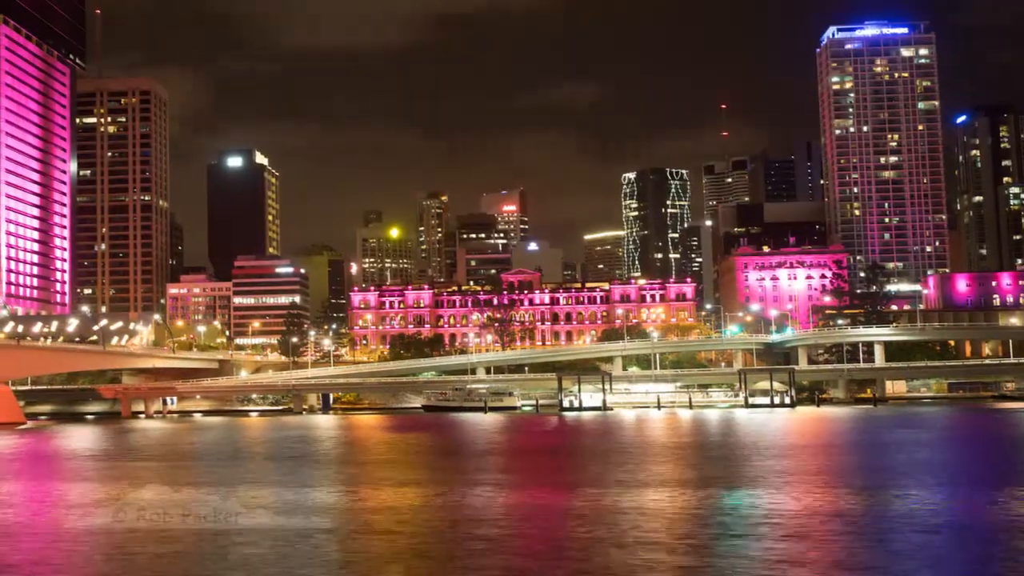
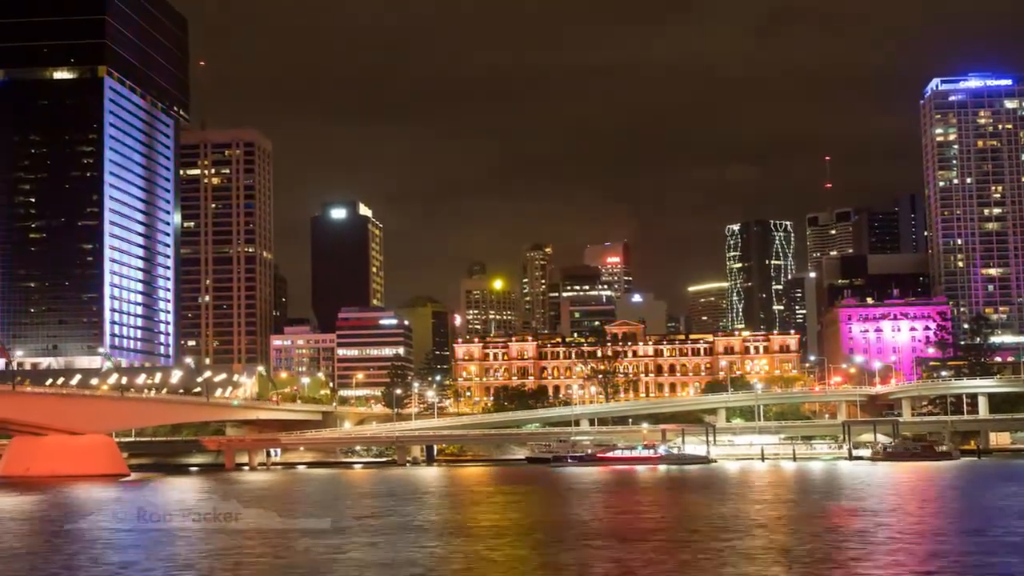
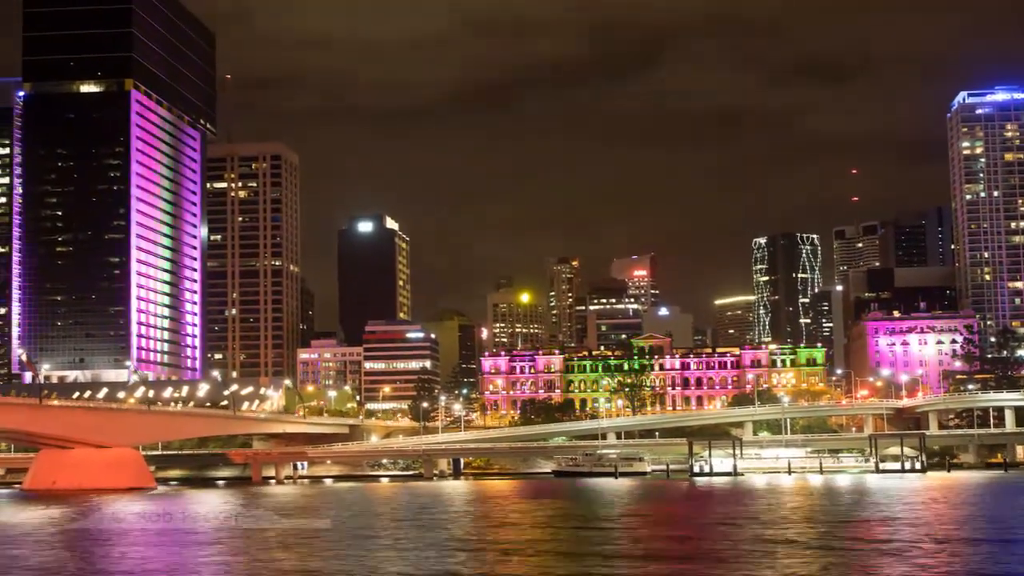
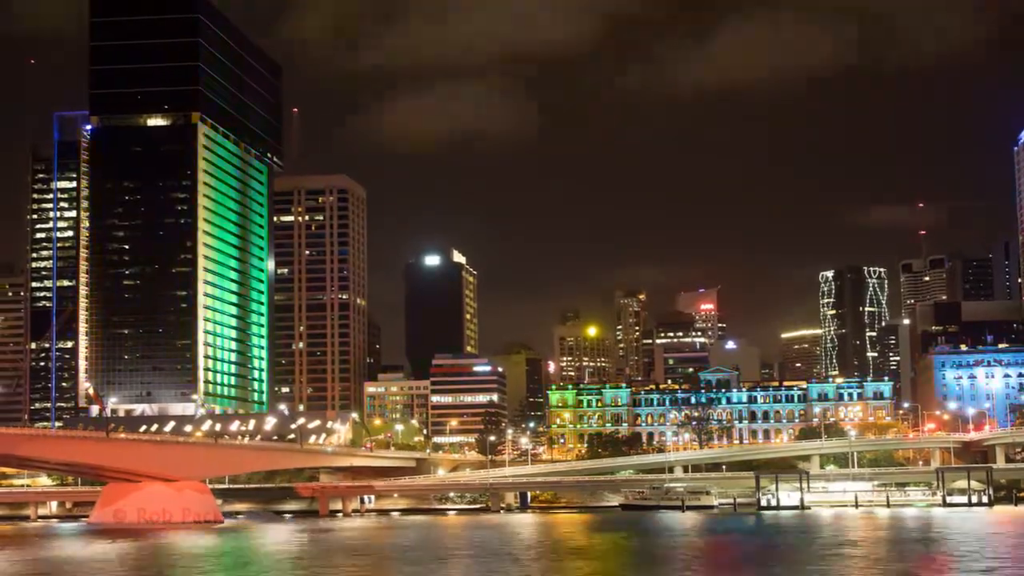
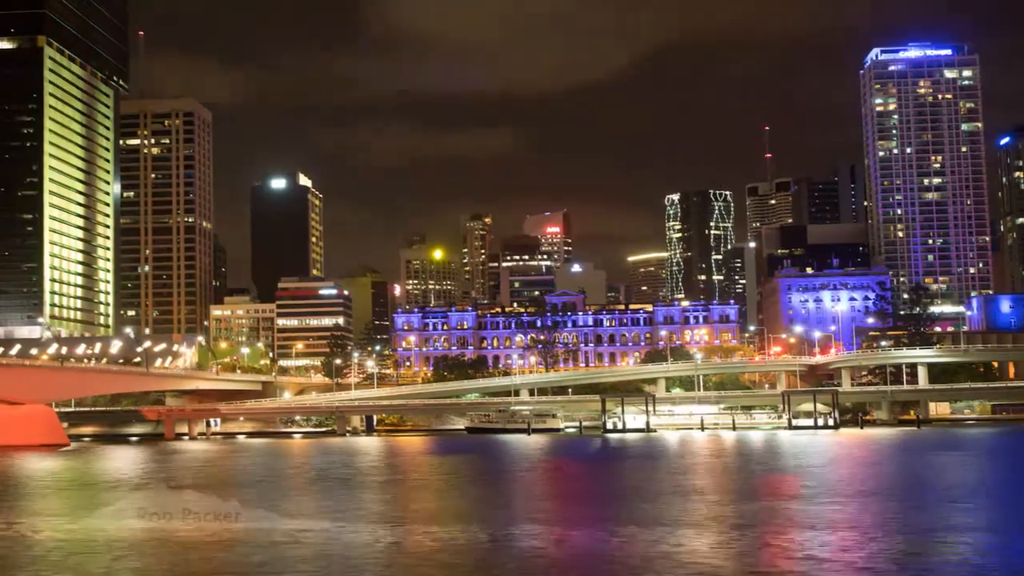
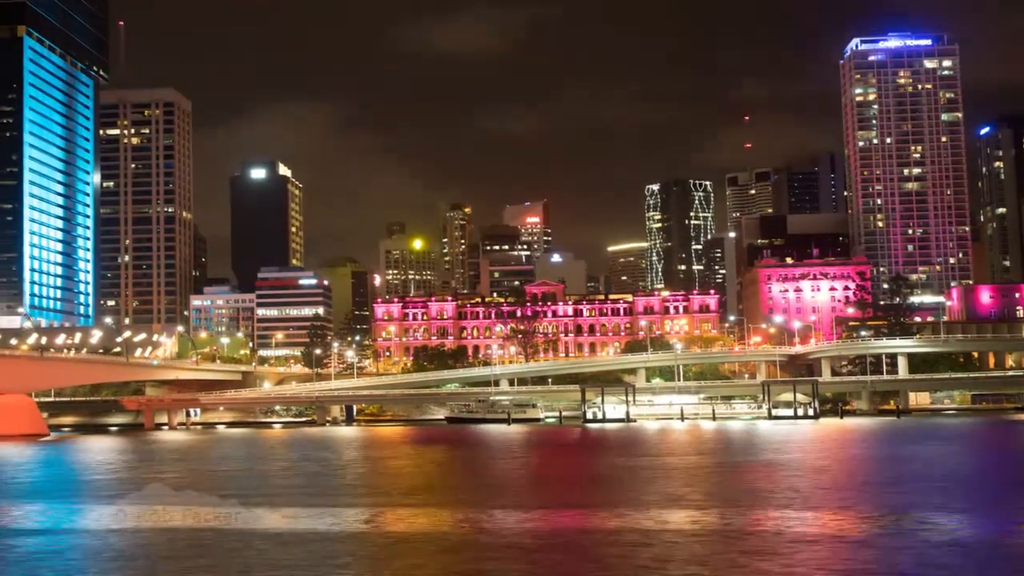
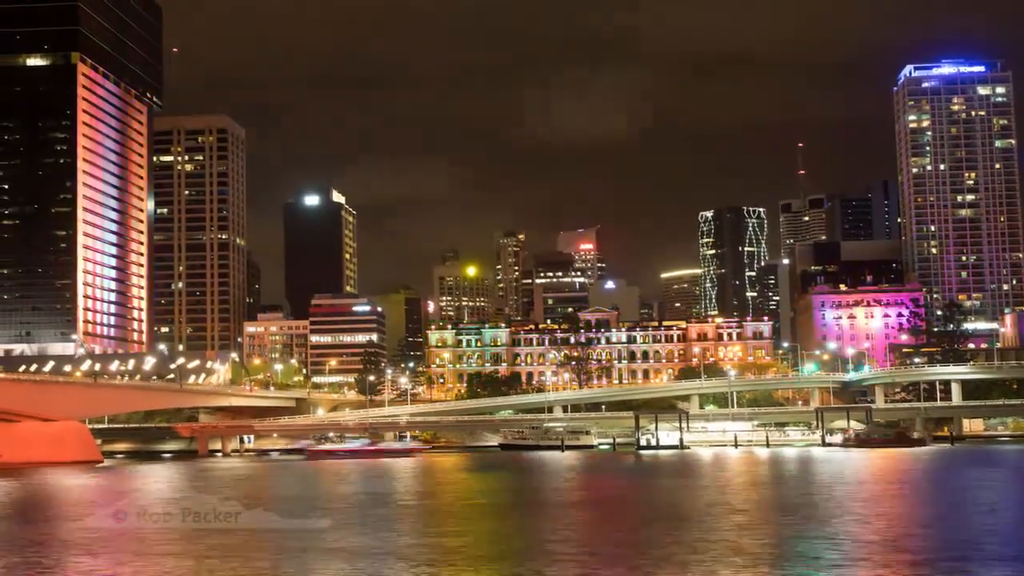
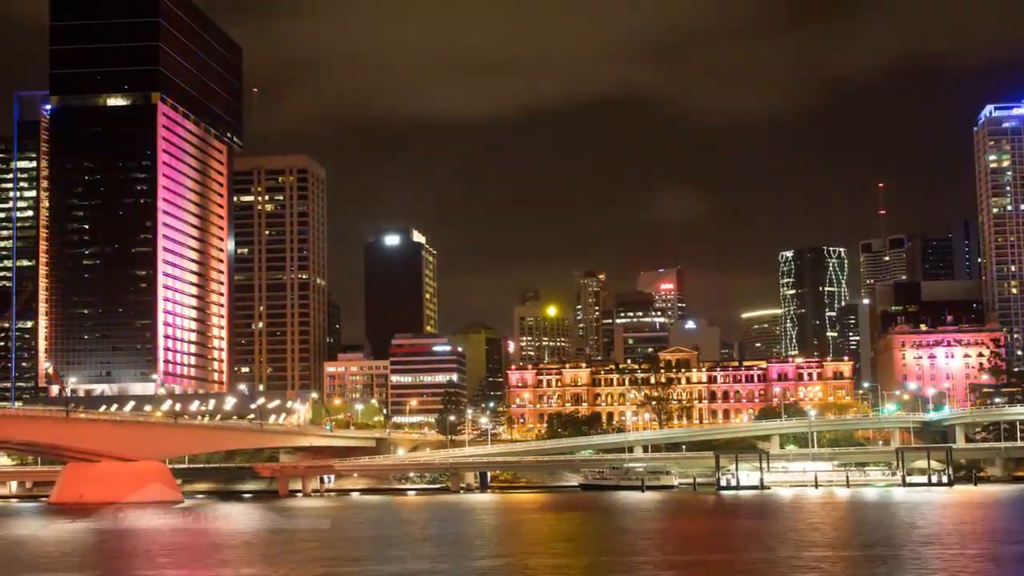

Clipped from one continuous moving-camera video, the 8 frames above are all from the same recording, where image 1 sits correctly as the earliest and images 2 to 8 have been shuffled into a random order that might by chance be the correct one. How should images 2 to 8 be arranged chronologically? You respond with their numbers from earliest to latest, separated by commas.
6, 5, 7, 2, 3, 8, 4
